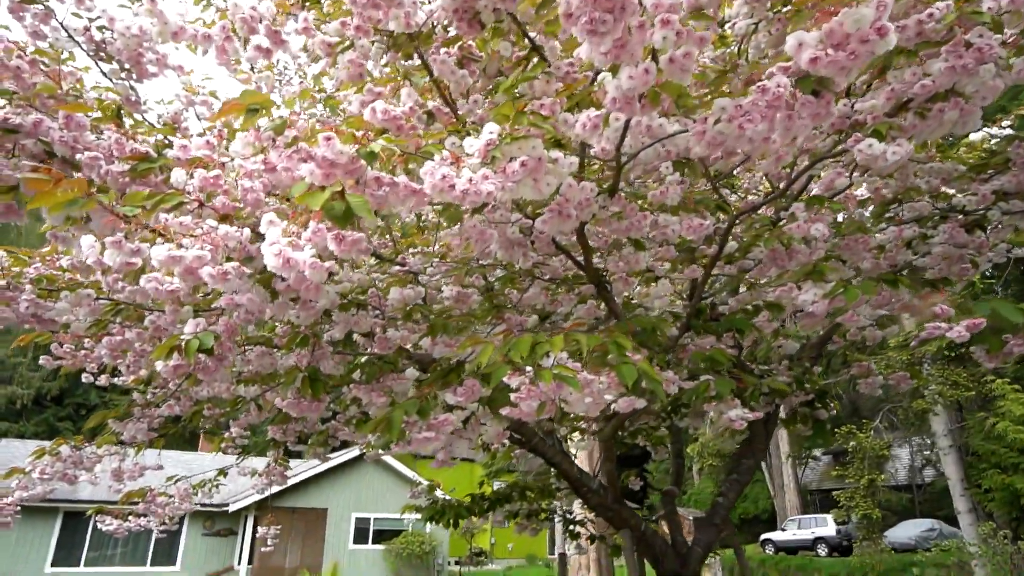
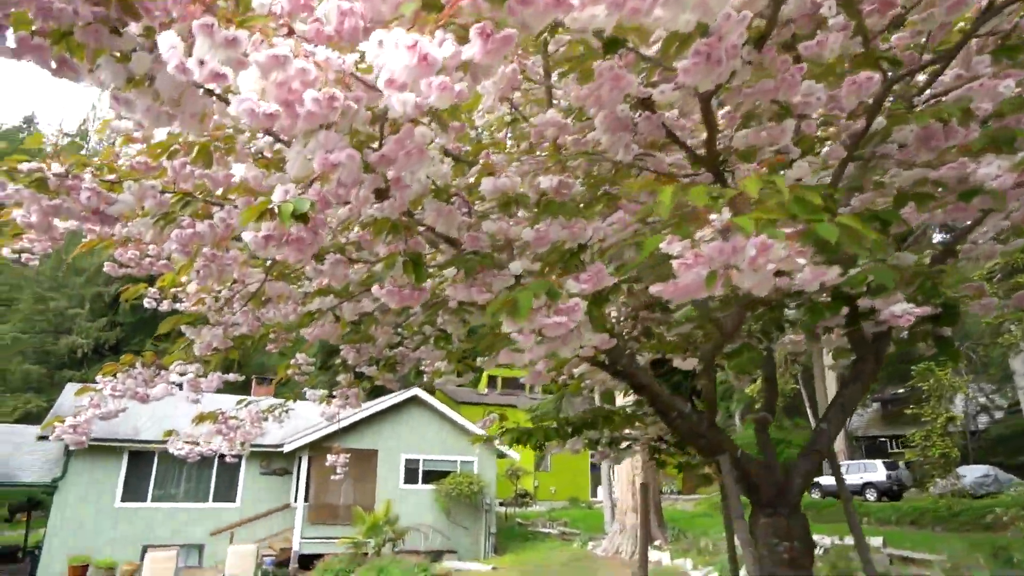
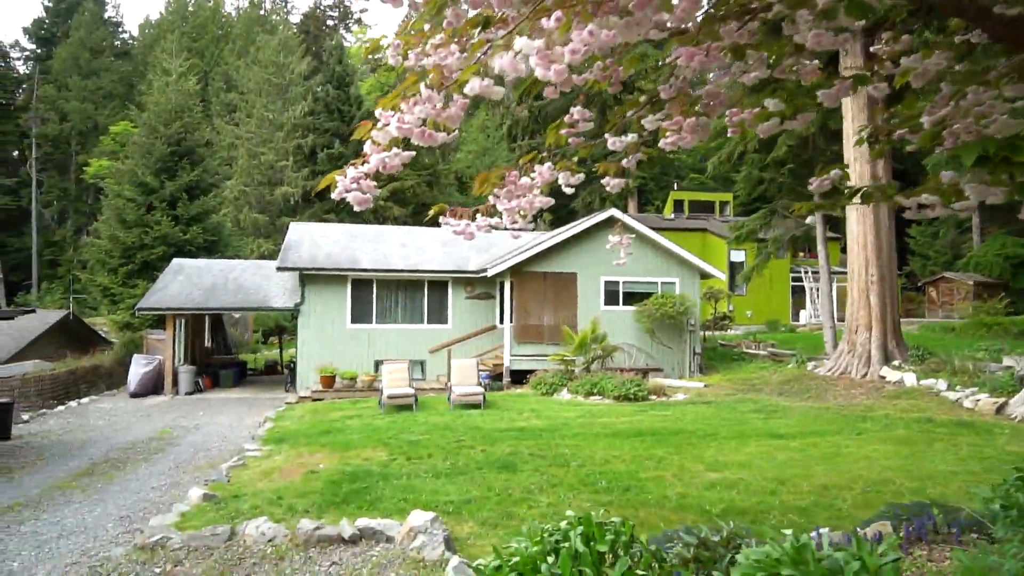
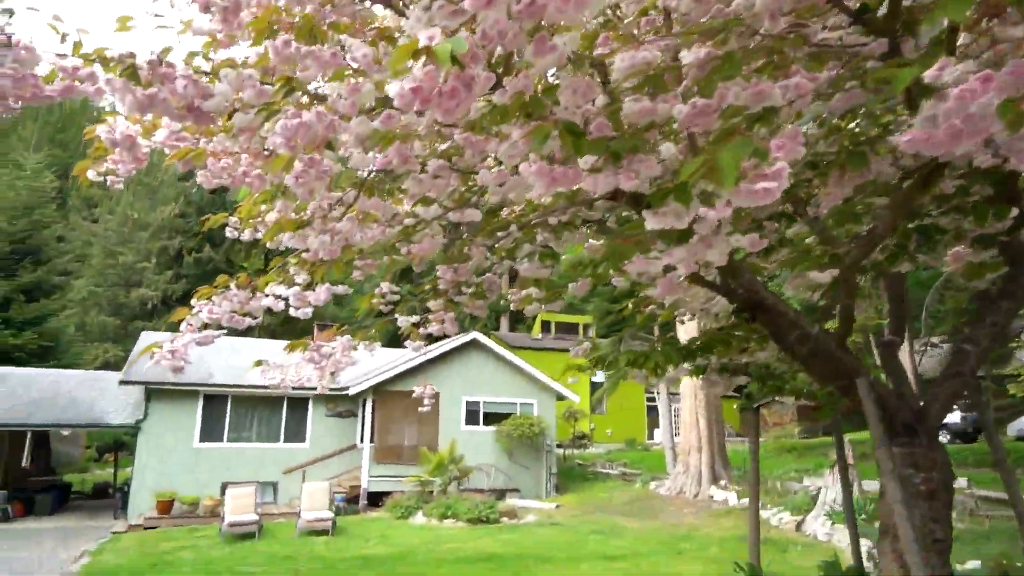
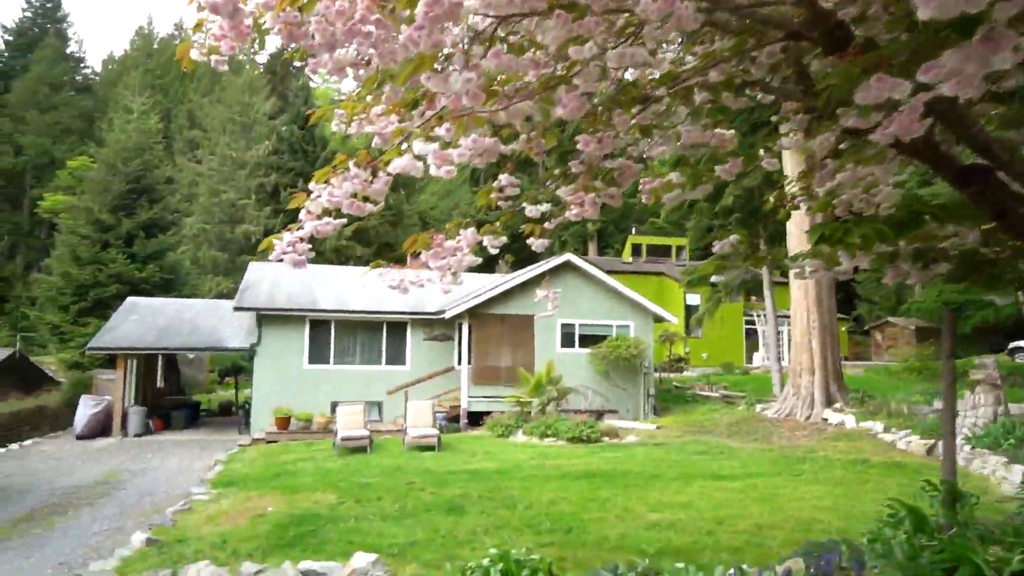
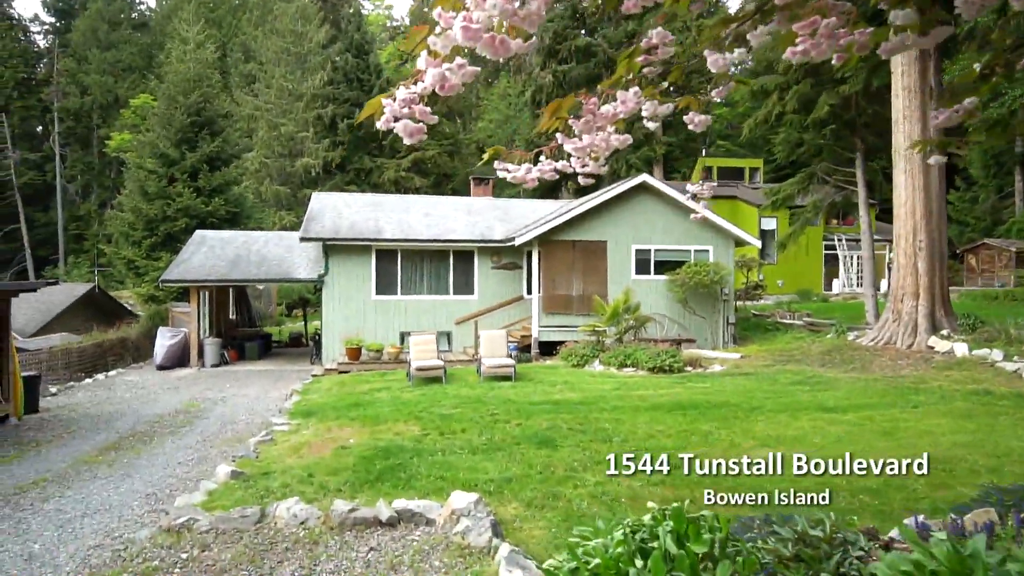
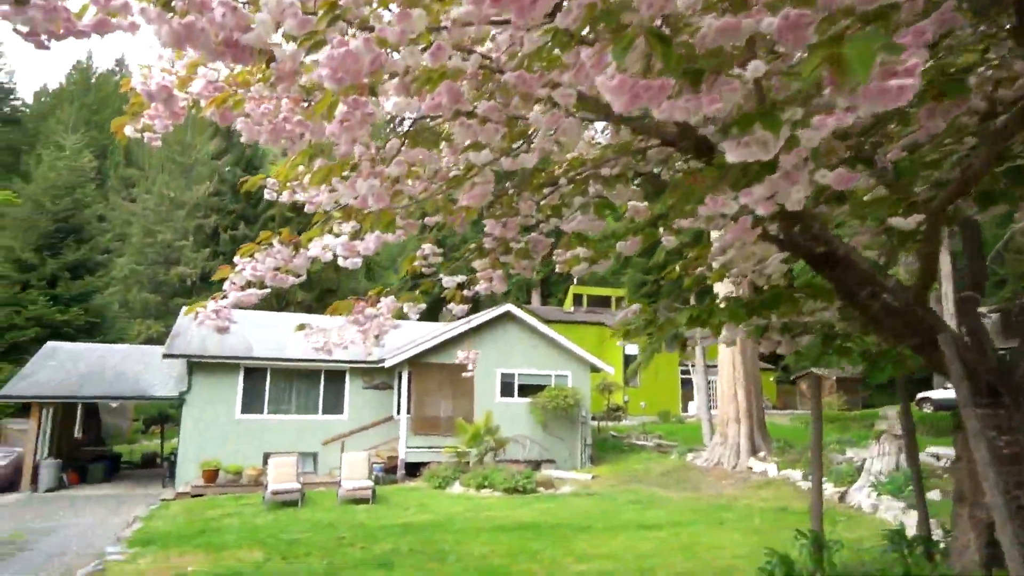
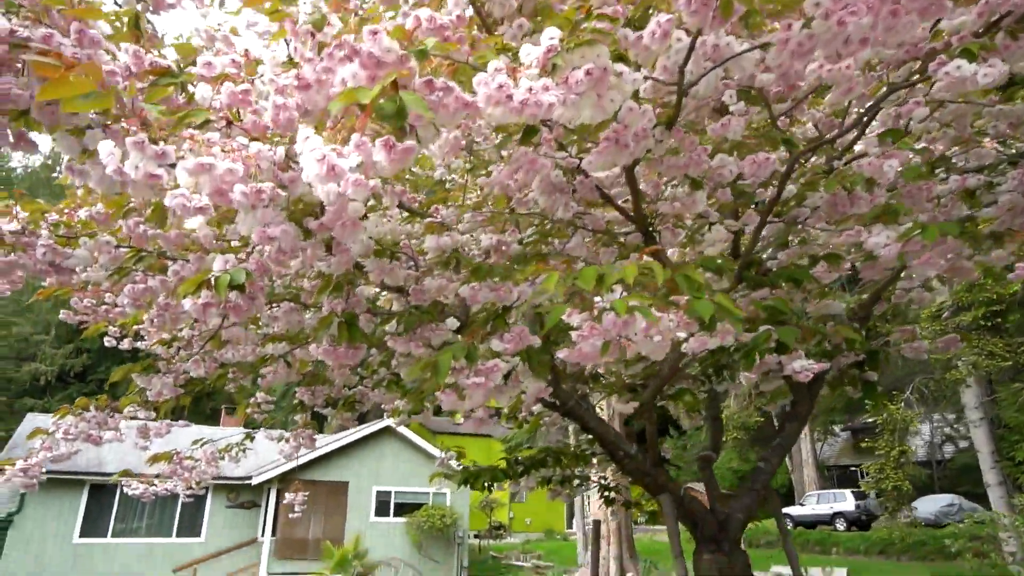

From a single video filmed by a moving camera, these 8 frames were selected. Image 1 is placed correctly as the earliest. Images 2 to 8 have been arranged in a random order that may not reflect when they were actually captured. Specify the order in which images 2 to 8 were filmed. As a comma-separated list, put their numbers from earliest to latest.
8, 2, 4, 7, 5, 3, 6
